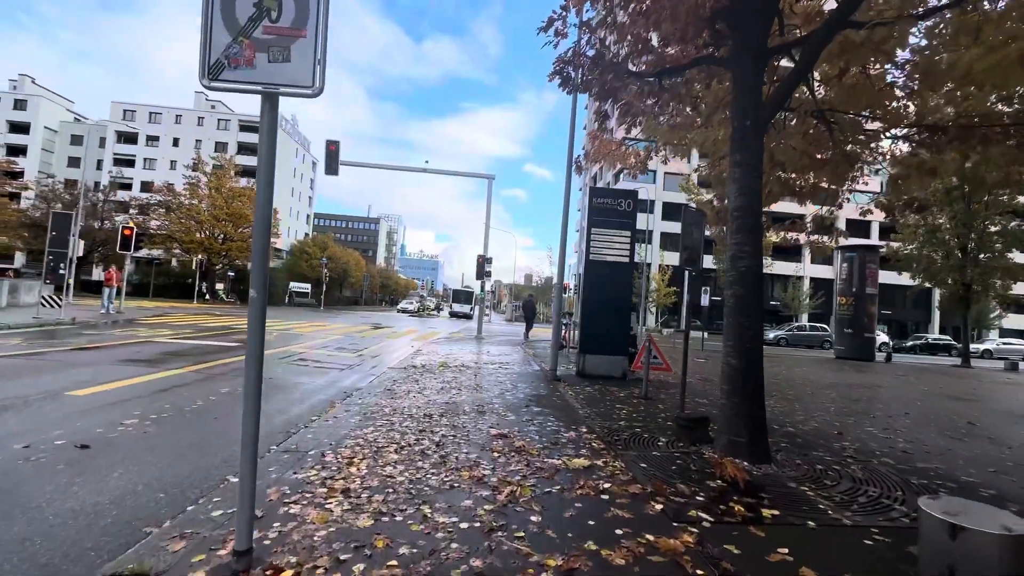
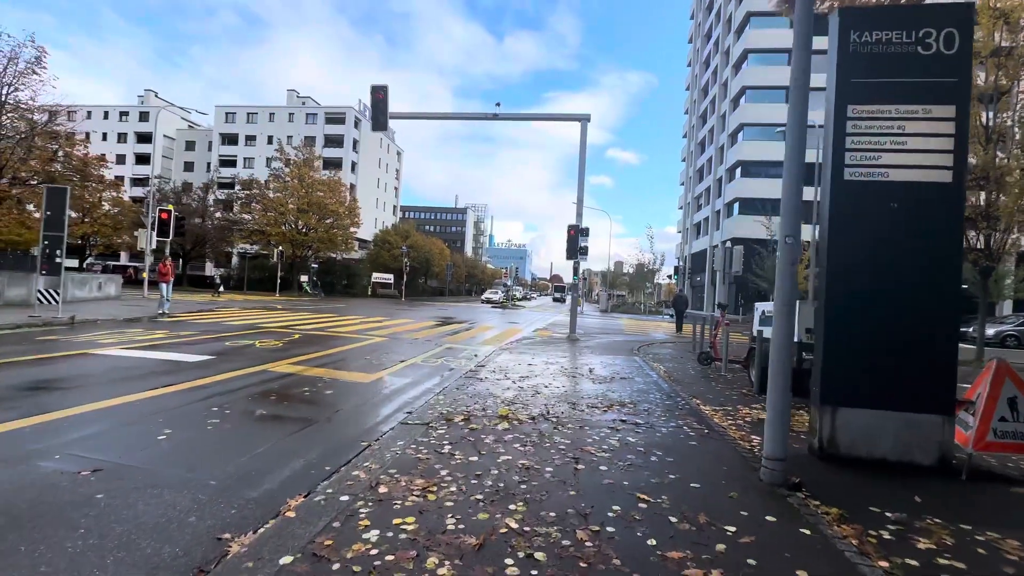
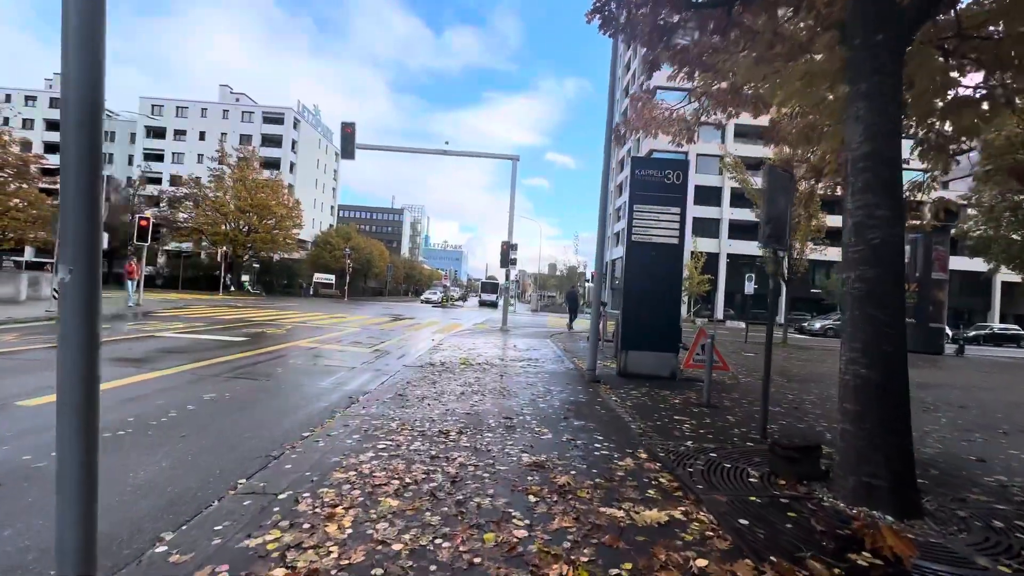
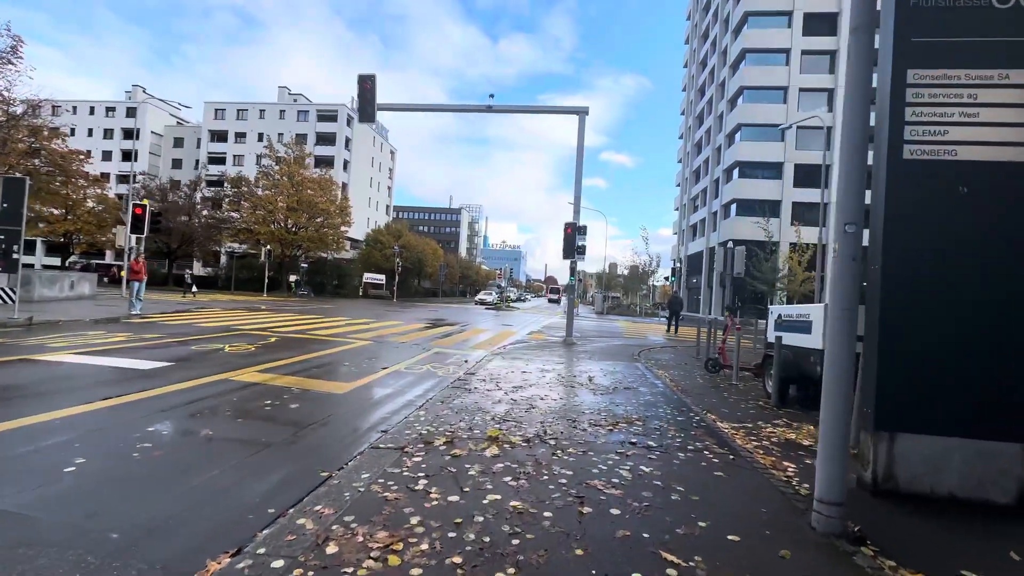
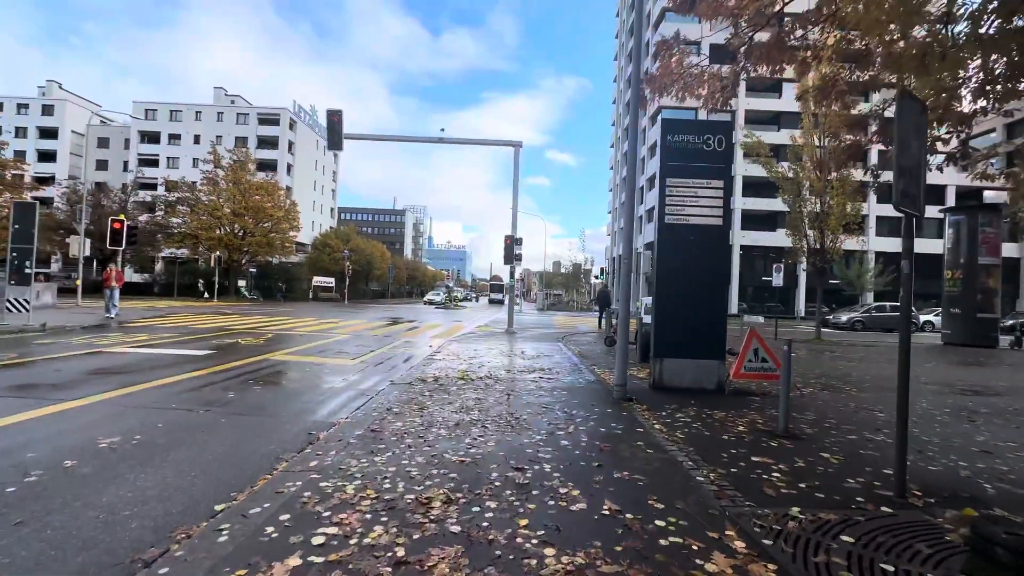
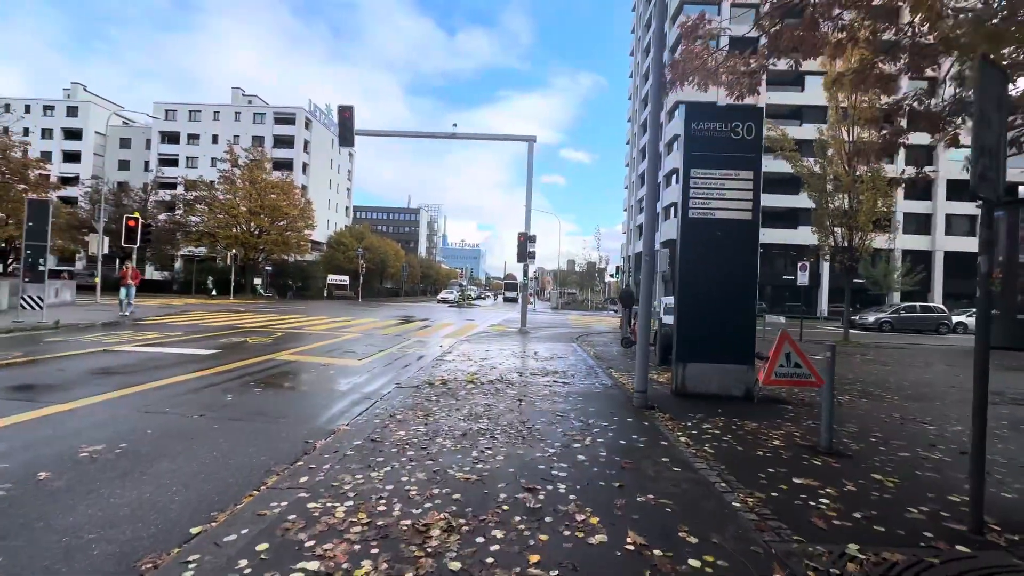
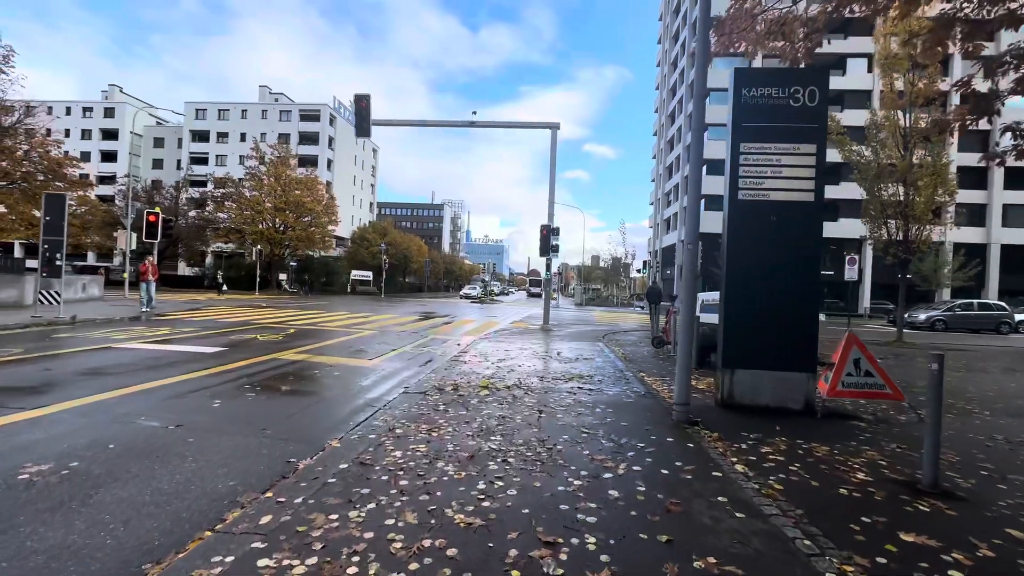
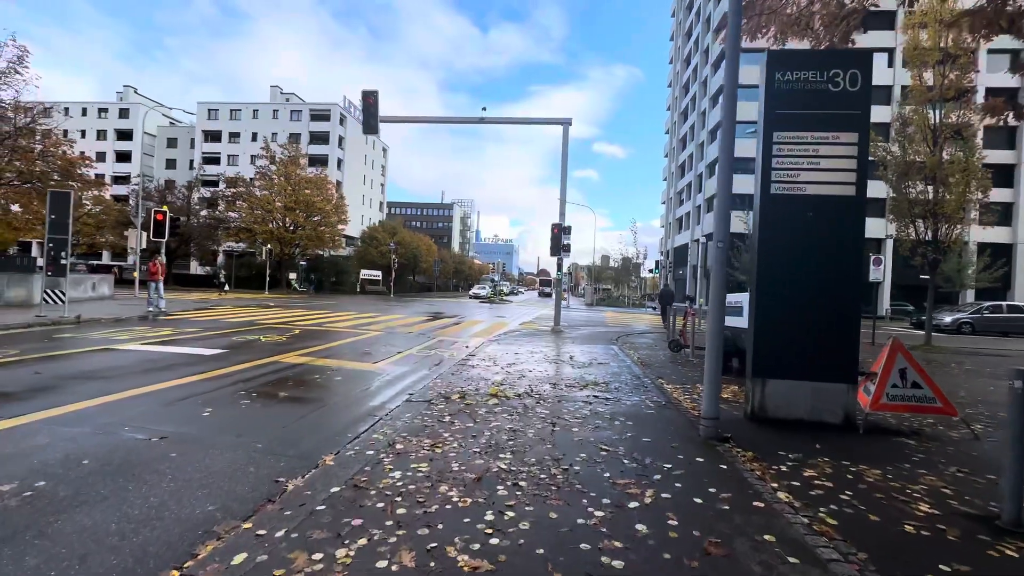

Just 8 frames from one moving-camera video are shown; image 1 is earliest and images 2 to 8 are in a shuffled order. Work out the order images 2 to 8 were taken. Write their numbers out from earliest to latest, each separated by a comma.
3, 5, 6, 7, 8, 2, 4
